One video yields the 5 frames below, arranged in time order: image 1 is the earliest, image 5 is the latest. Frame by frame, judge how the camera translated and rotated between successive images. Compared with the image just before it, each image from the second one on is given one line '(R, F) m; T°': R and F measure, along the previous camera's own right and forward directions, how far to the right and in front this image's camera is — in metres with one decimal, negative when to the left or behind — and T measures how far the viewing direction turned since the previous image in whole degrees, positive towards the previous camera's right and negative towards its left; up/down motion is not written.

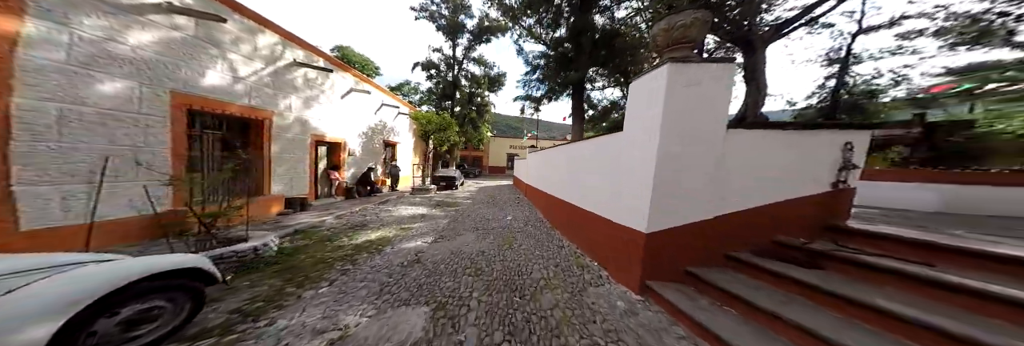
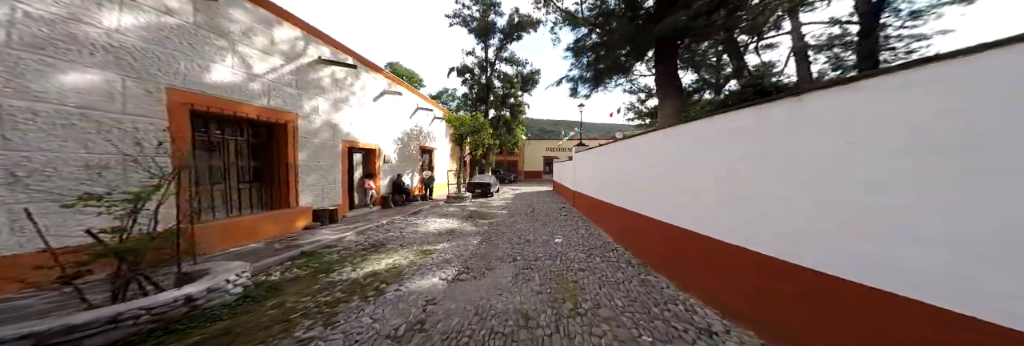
(-0.3, +1.3) m; -10°
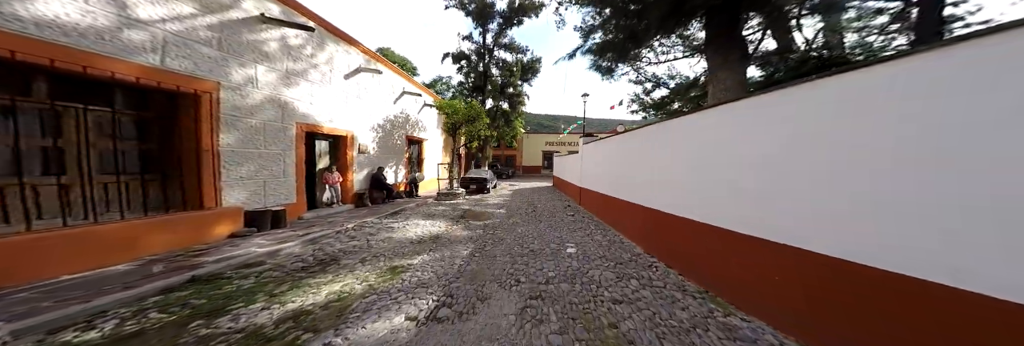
(-0.1, +1.1) m; +1°
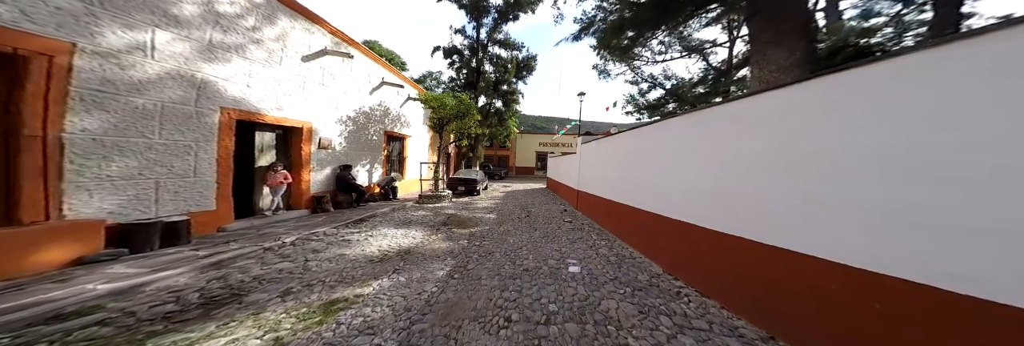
(0.0, +0.8) m; +2°
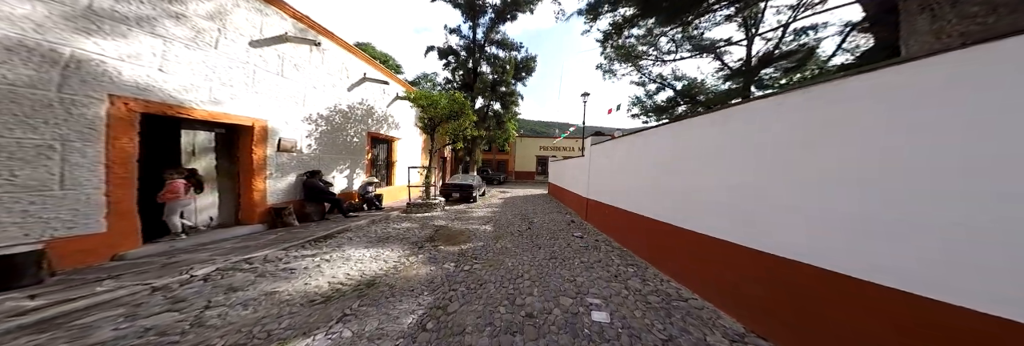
(+0.1, +0.8) m; -1°
